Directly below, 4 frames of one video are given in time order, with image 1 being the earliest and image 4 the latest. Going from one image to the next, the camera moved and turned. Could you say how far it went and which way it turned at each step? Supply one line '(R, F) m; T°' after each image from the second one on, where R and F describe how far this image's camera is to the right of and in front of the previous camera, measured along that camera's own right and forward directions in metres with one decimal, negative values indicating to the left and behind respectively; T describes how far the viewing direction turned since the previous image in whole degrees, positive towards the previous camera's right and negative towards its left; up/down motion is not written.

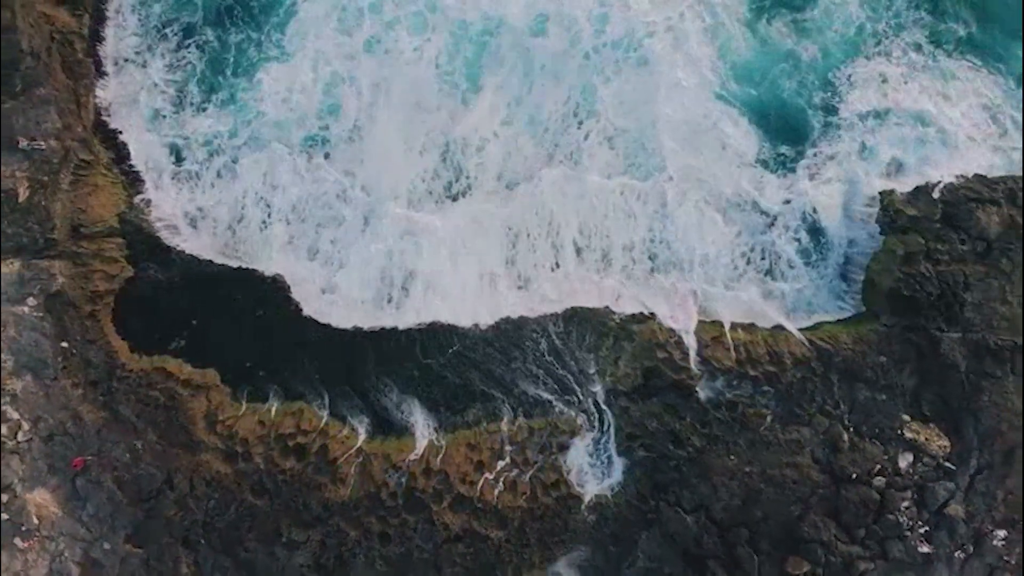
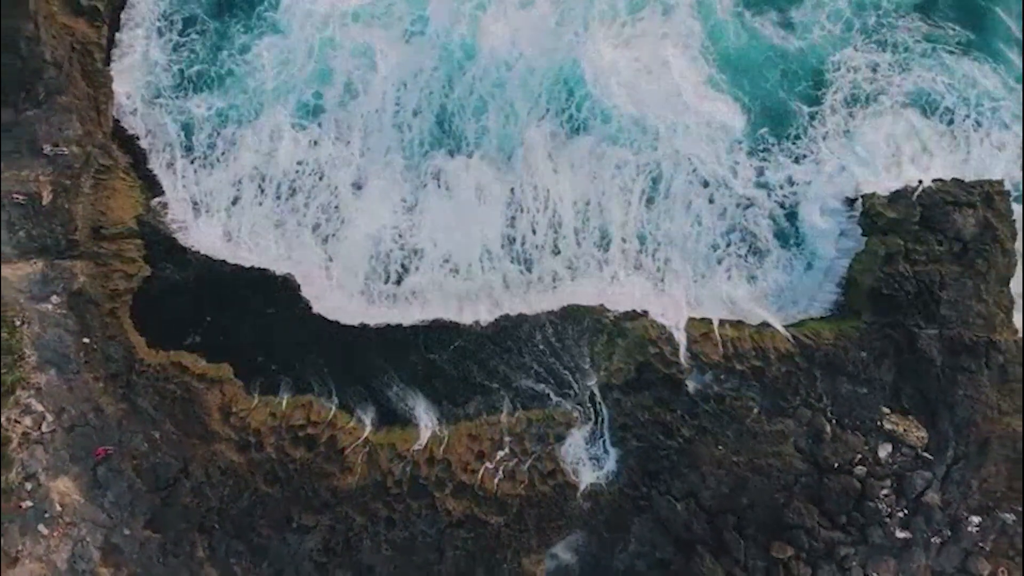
(0.0, -0.8) m; 0°
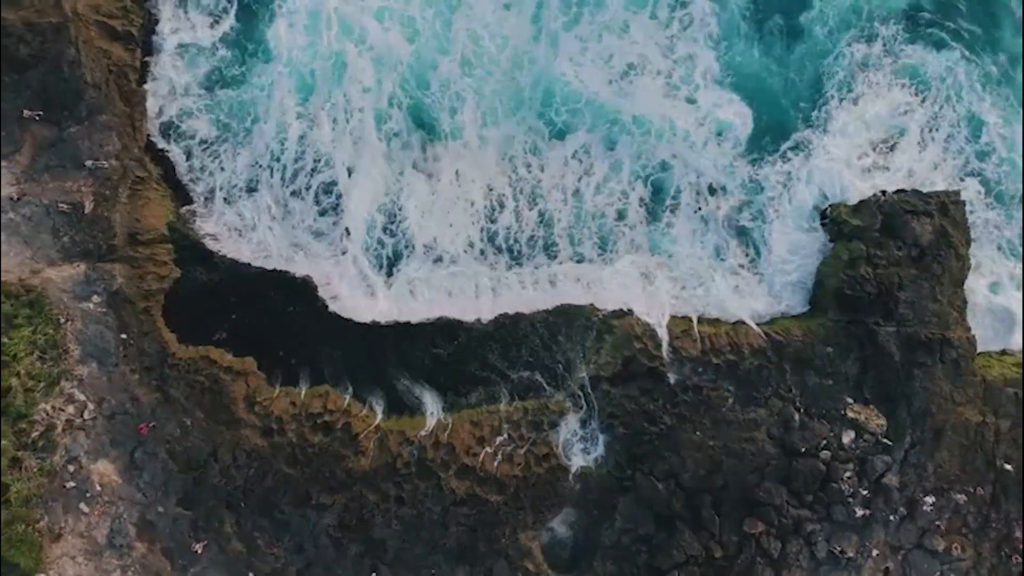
(0.0, -1.6) m; 0°
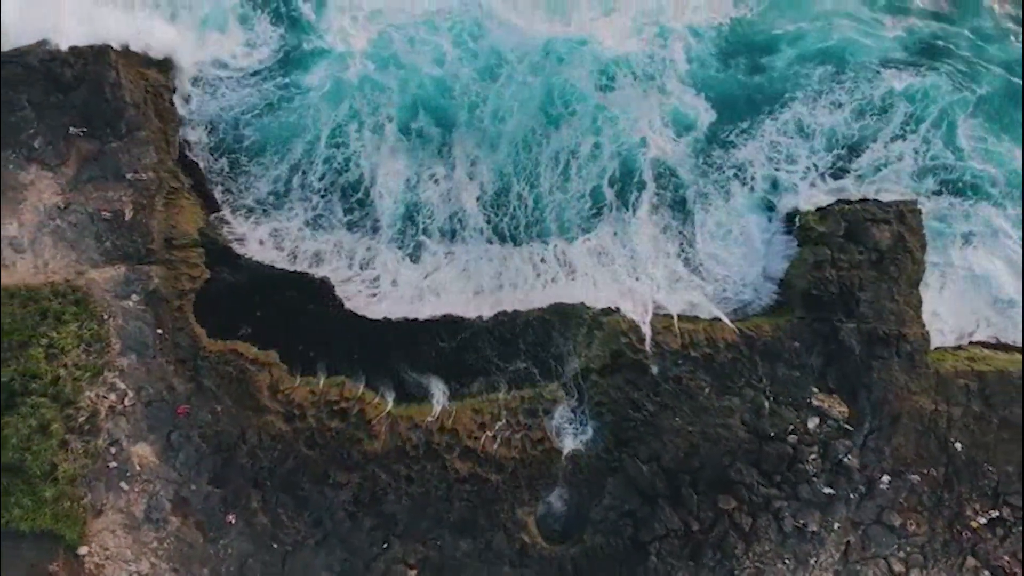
(0.0, -1.8) m; 0°
